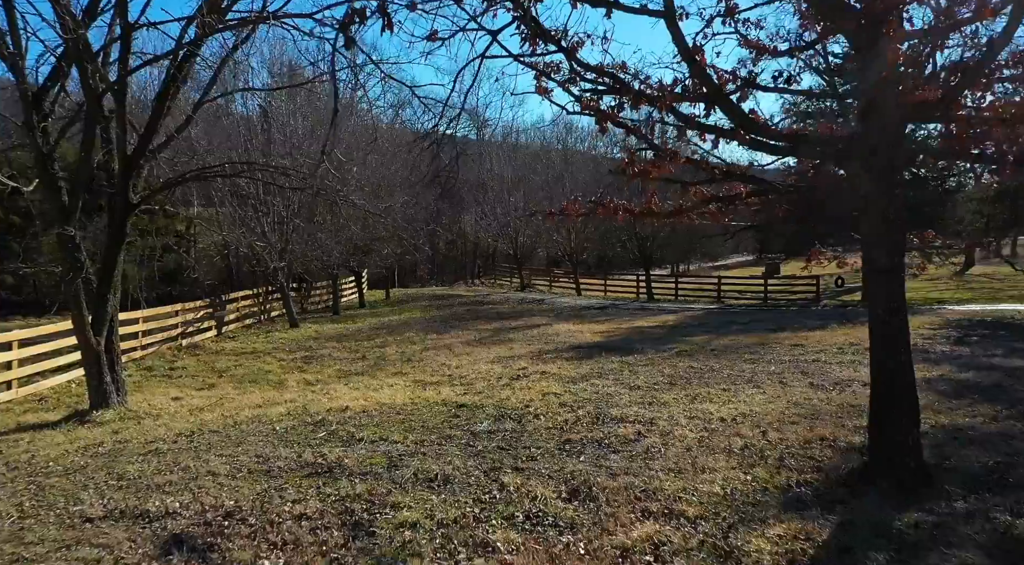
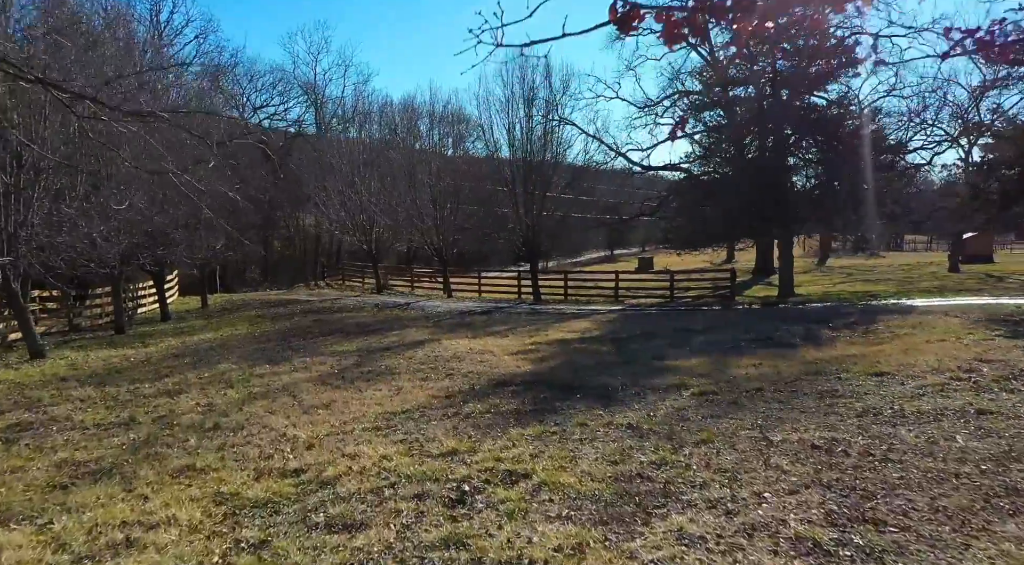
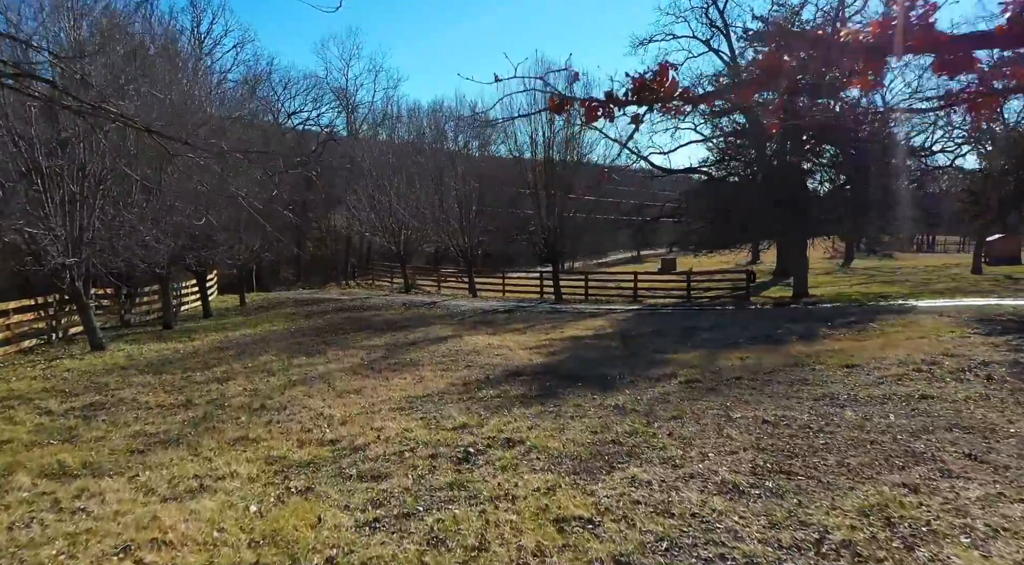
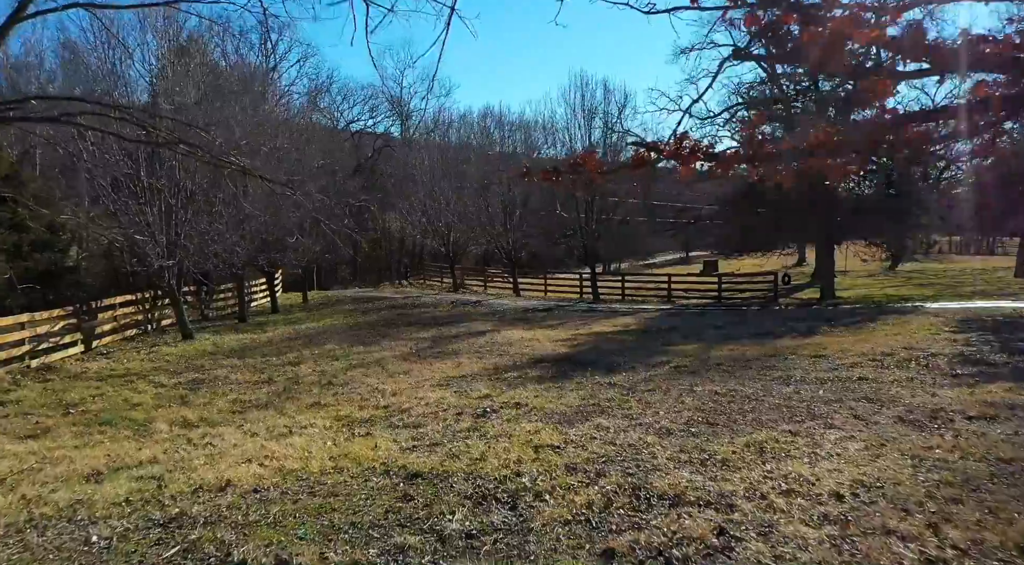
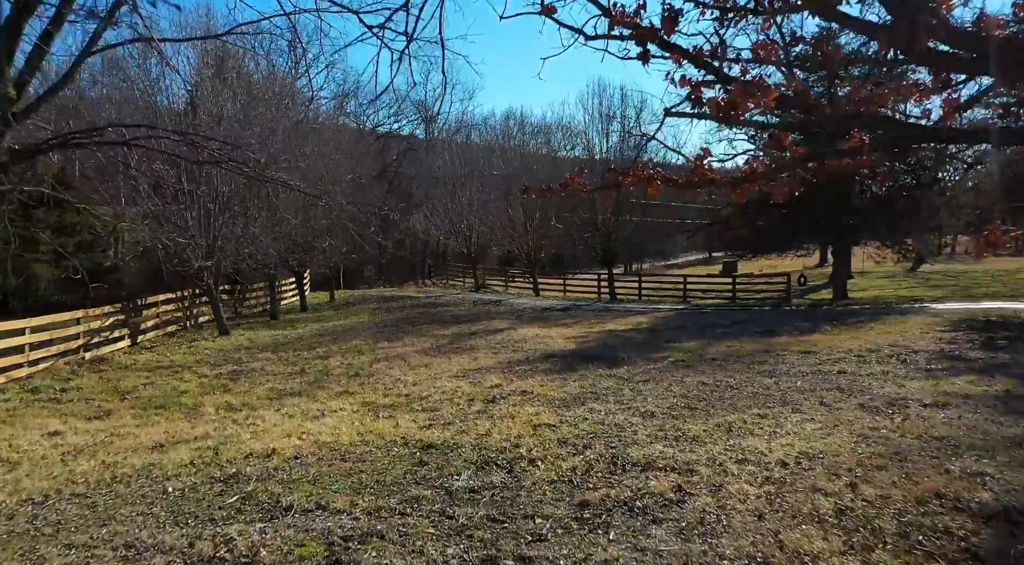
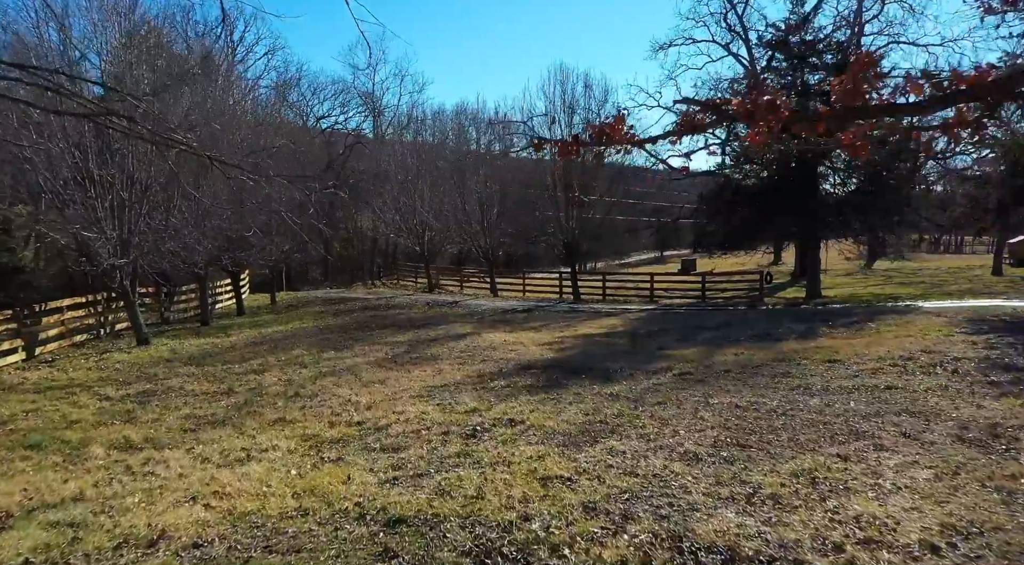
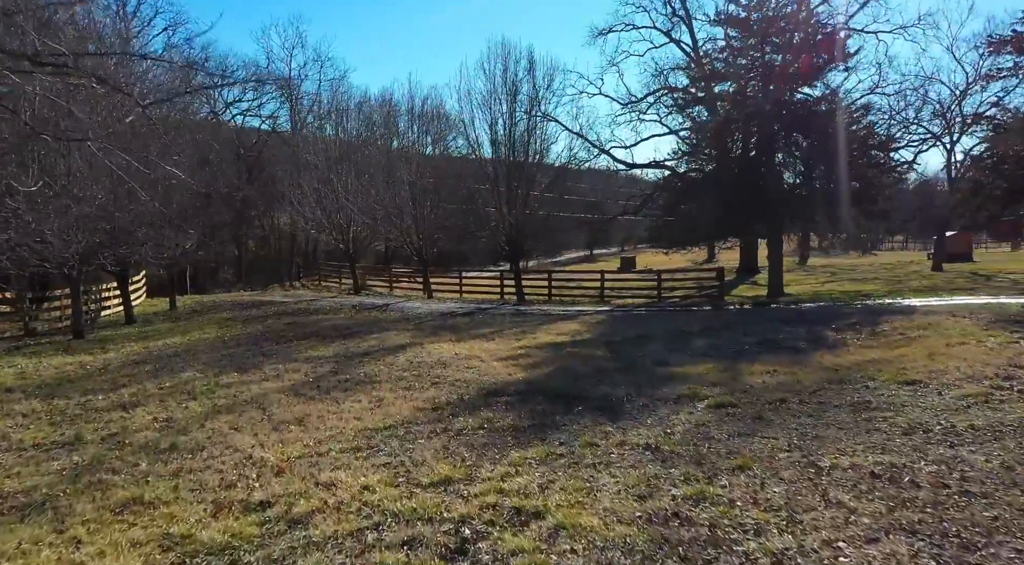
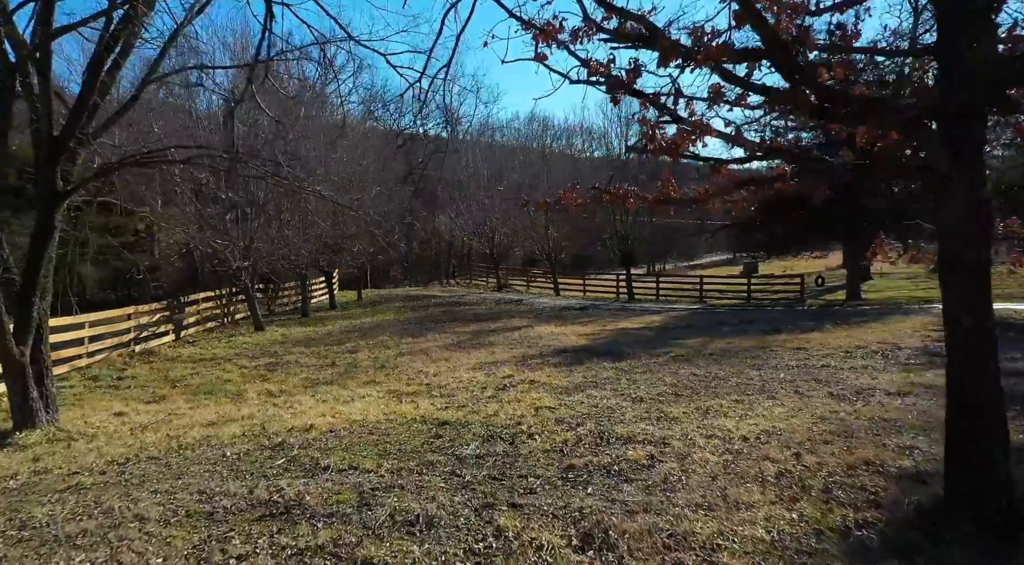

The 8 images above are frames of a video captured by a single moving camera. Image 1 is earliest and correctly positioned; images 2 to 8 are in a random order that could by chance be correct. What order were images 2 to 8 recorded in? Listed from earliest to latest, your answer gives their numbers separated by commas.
8, 5, 4, 6, 3, 2, 7
